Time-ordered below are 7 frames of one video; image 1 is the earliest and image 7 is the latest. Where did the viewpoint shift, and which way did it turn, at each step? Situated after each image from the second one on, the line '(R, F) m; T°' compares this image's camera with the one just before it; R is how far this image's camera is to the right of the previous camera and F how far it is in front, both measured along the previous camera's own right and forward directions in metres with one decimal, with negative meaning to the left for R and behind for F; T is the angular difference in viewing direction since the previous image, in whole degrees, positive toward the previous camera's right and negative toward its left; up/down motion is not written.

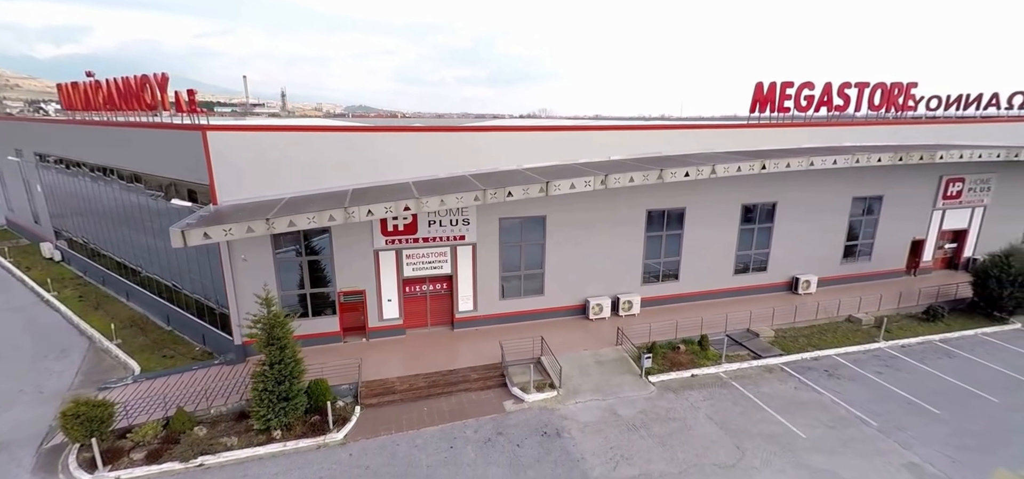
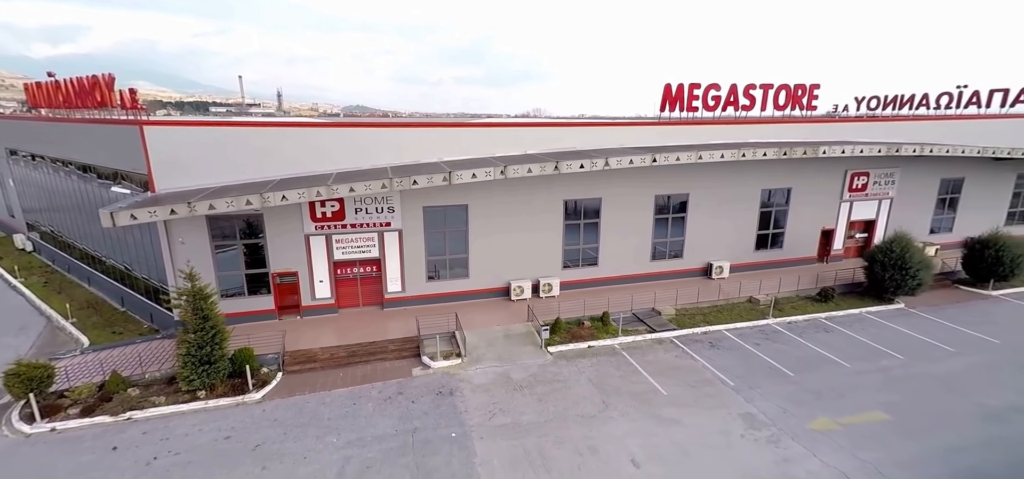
(+2.9, -1.6) m; +1°
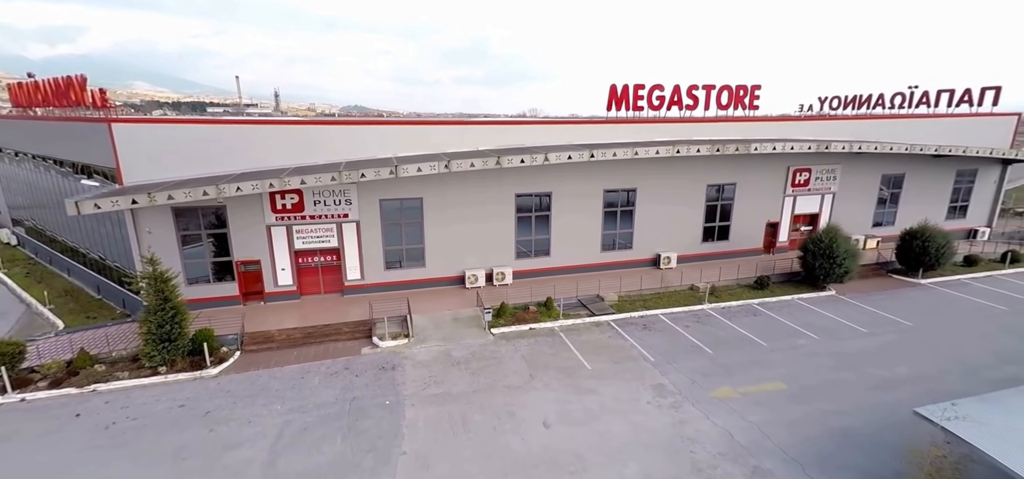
(+2.0, -1.2) m; 0°
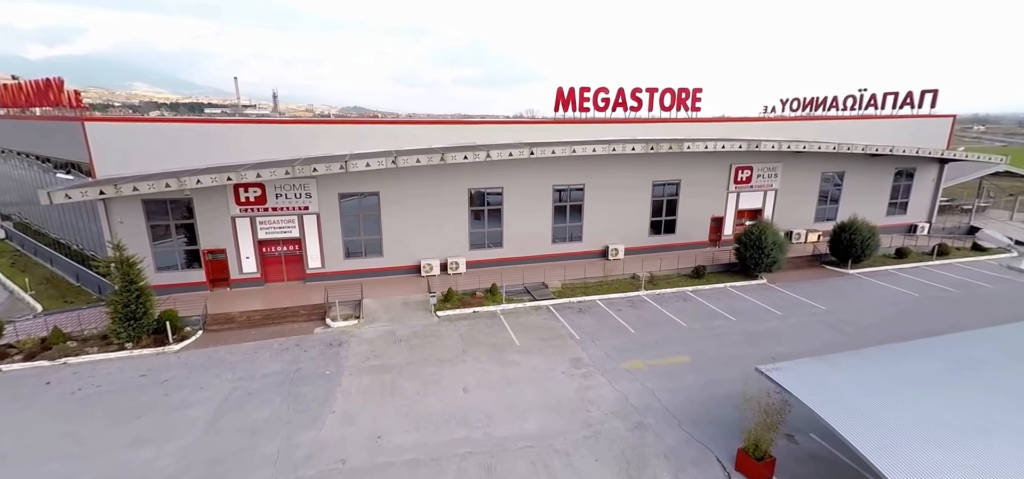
(+2.2, -1.5) m; 0°
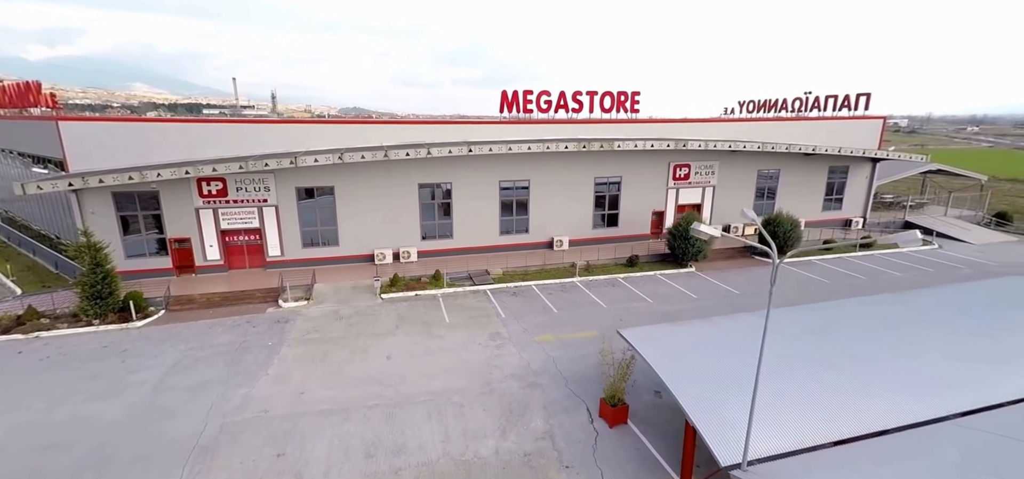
(+2.7, -1.8) m; 0°
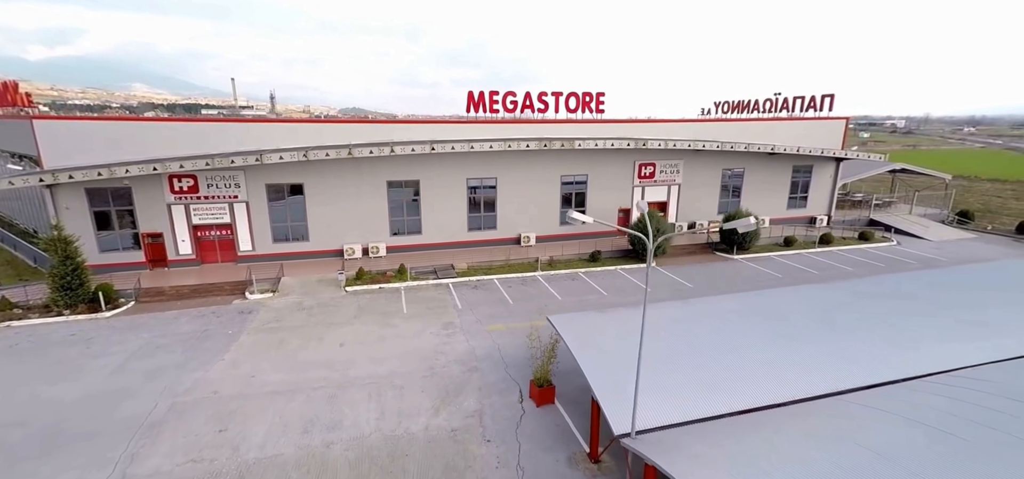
(+1.8, -0.8) m; 0°
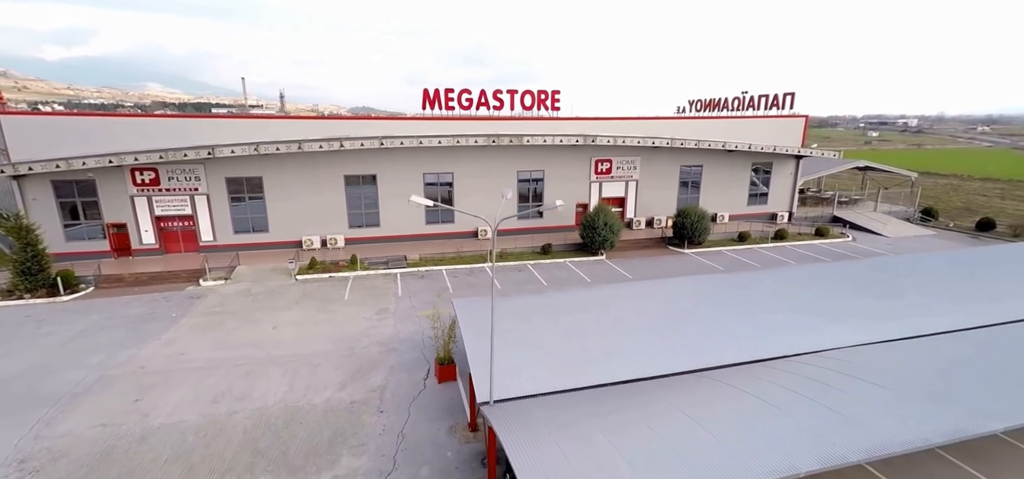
(+3.1, -0.8) m; -1°
